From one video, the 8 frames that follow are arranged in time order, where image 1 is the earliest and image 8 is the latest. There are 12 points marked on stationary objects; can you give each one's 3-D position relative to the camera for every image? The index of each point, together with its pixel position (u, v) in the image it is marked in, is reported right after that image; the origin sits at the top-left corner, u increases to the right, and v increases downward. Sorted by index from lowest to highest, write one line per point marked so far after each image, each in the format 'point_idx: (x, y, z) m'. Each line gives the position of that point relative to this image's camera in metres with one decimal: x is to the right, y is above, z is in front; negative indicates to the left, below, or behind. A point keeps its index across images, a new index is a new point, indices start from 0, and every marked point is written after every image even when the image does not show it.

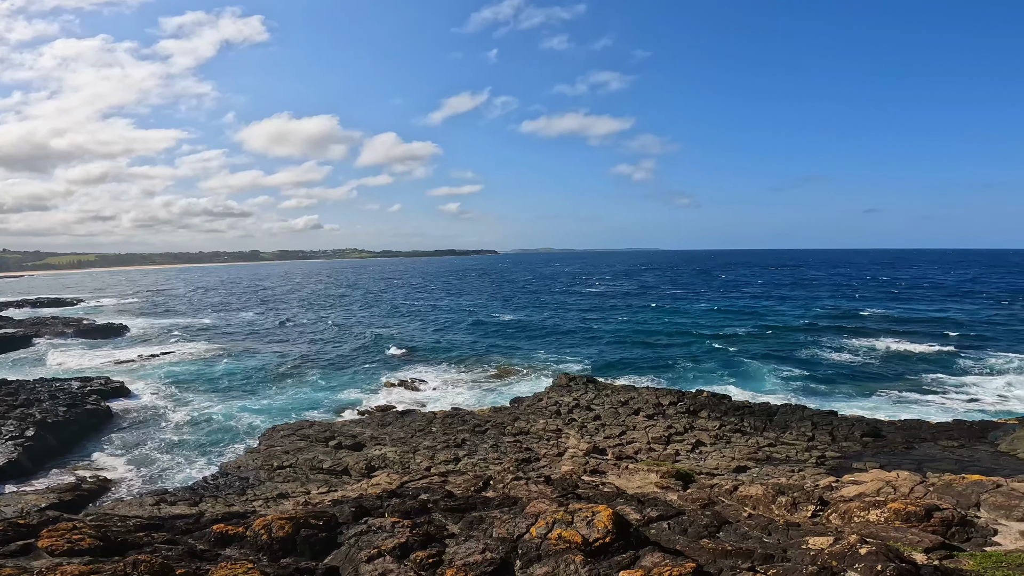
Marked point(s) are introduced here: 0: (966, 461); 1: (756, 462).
0: (+12.5, -4.8, +15.5) m
1: (+8.1, -5.6, +17.8) m
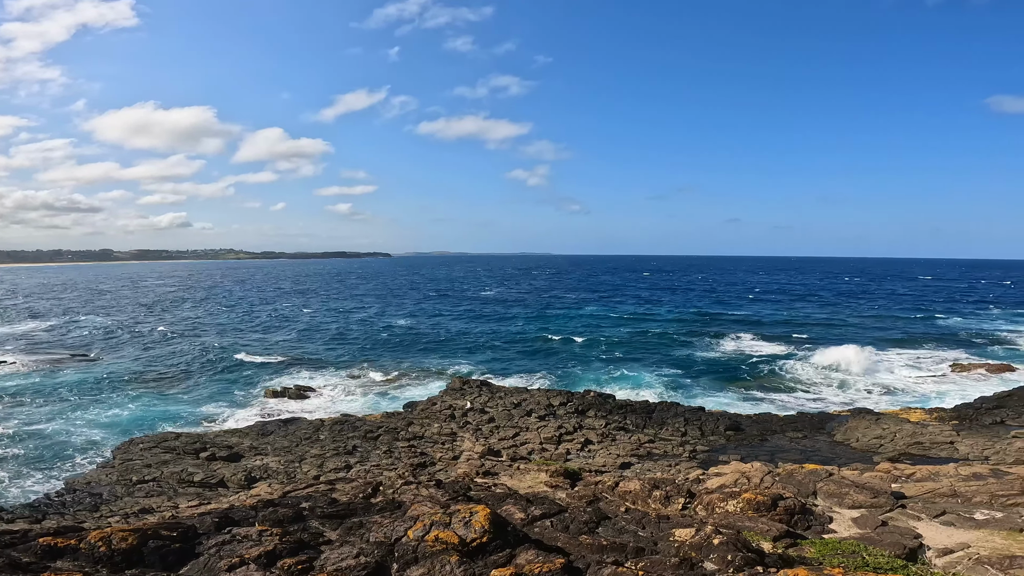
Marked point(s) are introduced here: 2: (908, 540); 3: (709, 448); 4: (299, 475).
0: (+9.0, -5.0, +16.8) m
1: (+4.4, -5.7, +18.6) m
2: (+8.8, -5.6, +12.1) m
3: (+6.6, -5.4, +18.5) m
4: (-6.3, -5.5, +16.2) m
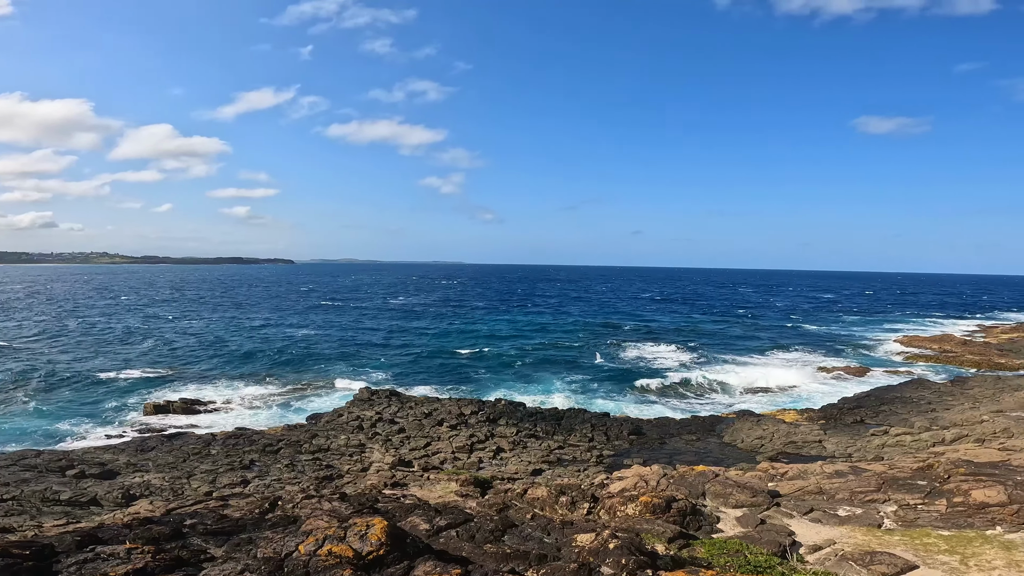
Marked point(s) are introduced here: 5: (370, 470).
0: (+6.1, -5.2, +17.4) m
1: (+1.3, -6.0, +18.7) m
2: (+6.3, -5.7, +12.7) m
3: (+3.5, -5.7, +18.9) m
4: (-9.2, -5.7, +15.4) m
5: (-4.7, -6.0, +18.0) m
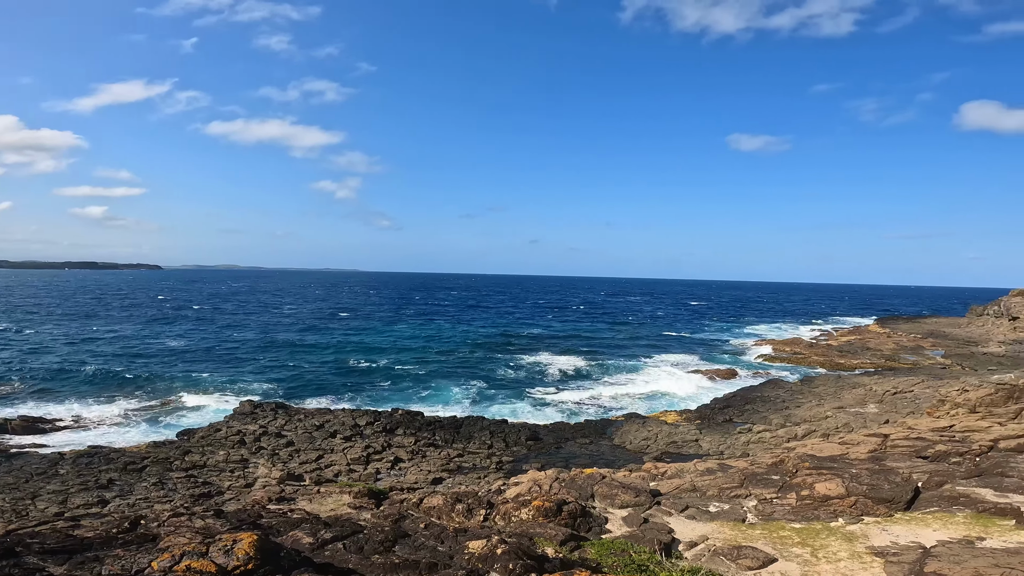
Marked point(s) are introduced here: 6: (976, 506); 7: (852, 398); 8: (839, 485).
0: (+2.7, -5.5, +17.9) m
1: (-2.2, -6.2, +18.5) m
2: (+3.6, -5.9, +13.2) m
3: (0.0, -5.9, +19.0) m
4: (-12.1, -5.9, +13.8) m
5: (-8.0, -6.2, +17.0) m
6: (+10.2, -4.9, +12.2) m
7: (+12.7, -4.3, +20.2) m
8: (+7.9, -4.9, +13.7) m
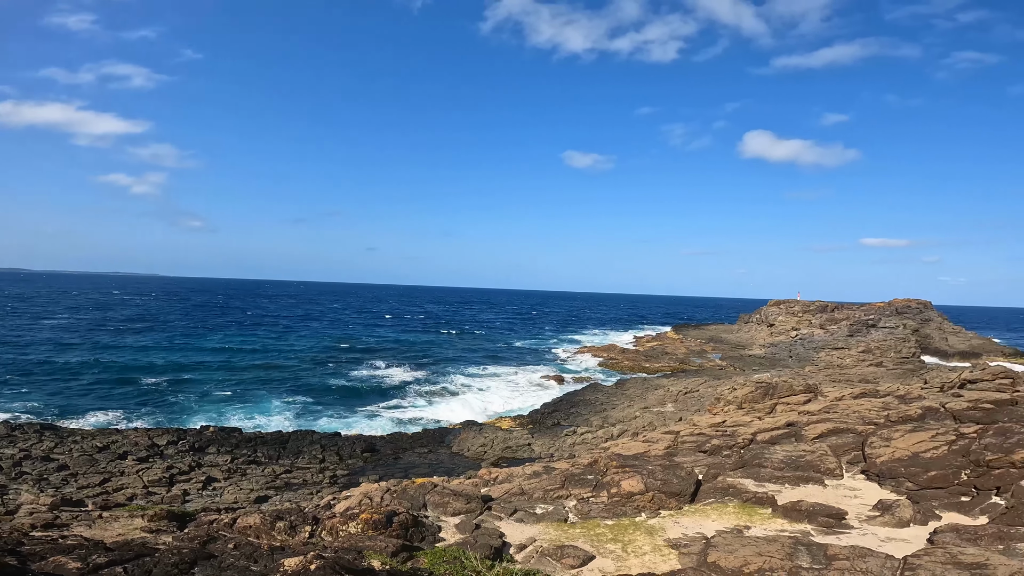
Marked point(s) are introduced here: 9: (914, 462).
0: (-2.7, -5.8, +18.0) m
1: (-7.6, -6.4, +17.2) m
2: (-0.5, -6.4, +13.8) m
3: (-5.6, -6.1, +18.2) m
4: (-15.6, -6.0, +9.7) m
5: (-12.7, -6.3, +14.0) m
6: (+6.2, -5.6, +14.8) m
7: (+6.1, -4.7, +23.2) m
8: (+3.6, -5.4, +15.5) m
9: (+10.8, -4.6, +14.9) m
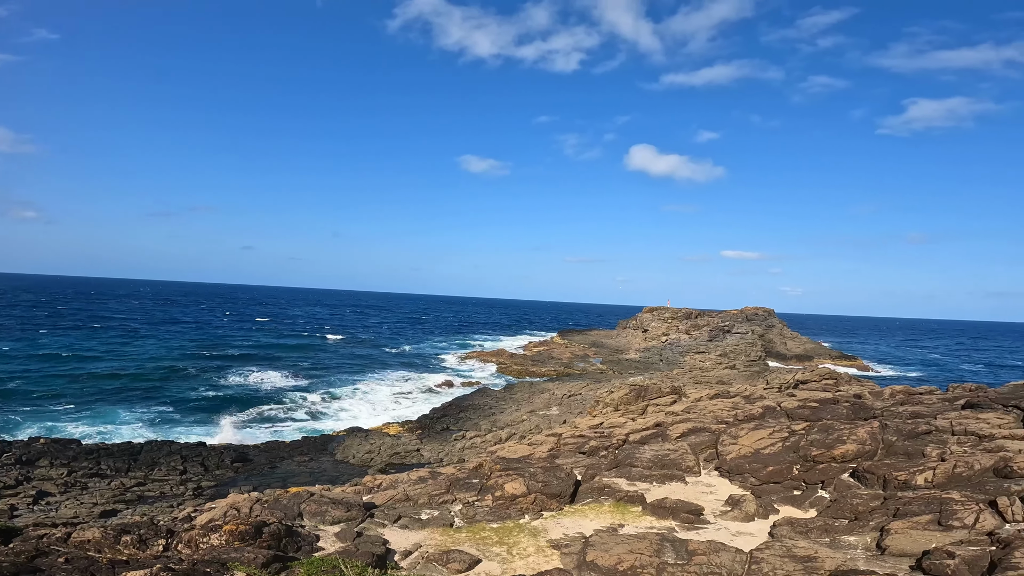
0: (-6.3, -5.8, +17.3) m
1: (-11.0, -6.3, +15.5) m
2: (-3.3, -6.6, +13.7) m
3: (-9.2, -6.1, +17.0) m
4: (-17.3, -5.8, +6.6) m
5: (-15.3, -6.1, +11.4) m
6: (+3.0, -6.1, +16.1) m
7: (+1.3, -5.0, +24.2) m
8: (+0.3, -5.8, +16.2) m
9: (+7.6, -5.3, +17.0) m
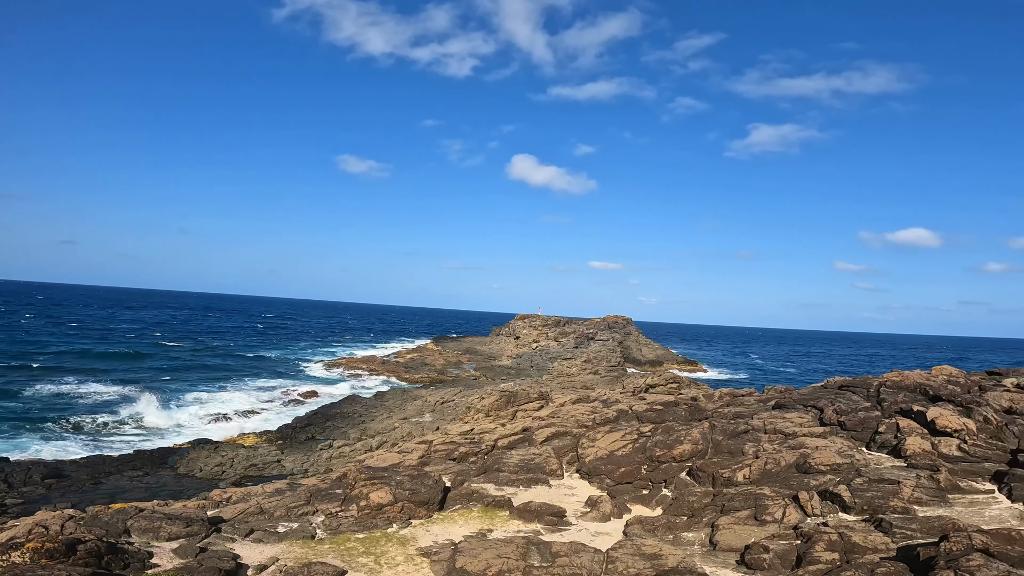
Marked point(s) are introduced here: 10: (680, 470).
0: (-10.2, -5.8, +15.7) m
1: (-14.3, -6.1, +12.9) m
2: (-6.5, -6.7, +12.8) m
3: (-13.0, -5.9, +14.7) m
4: (-18.3, -5.3, +2.7) m
5: (-17.5, -5.7, +7.9) m
6: (-0.8, -6.4, +16.6) m
7: (-4.3, -5.2, +24.2) m
8: (-3.5, -6.1, +16.1) m
9: (+3.4, -5.8, +18.6) m
10: (+5.5, -5.9, +17.7) m
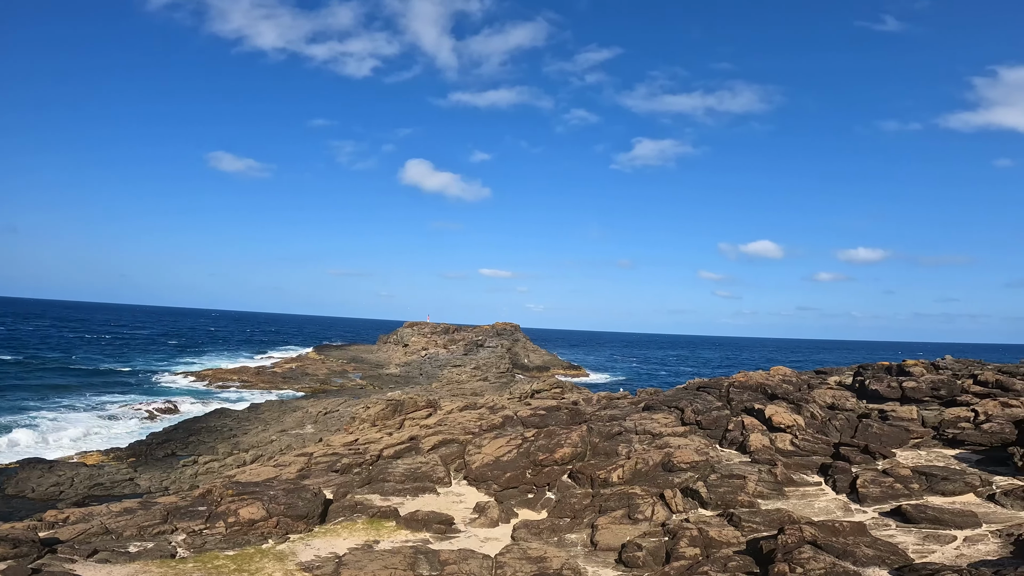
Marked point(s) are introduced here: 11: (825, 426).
0: (-13.1, -5.7, +13.7) m
1: (-16.6, -5.9, +10.1) m
2: (-9.0, -6.8, +11.6) m
3: (-15.6, -5.7, +12.1) m
4: (-18.5, -5.0, -0.7) m
5: (-18.7, -5.4, +4.5) m
6: (-4.2, -6.7, +16.5) m
7: (-9.1, -5.4, +23.2) m
8: (-6.7, -6.2, +15.5) m
9: (-0.4, -6.3, +19.3) m
10: (+1.7, -6.4, +18.8) m
11: (+10.0, -4.5, +17.5) m
